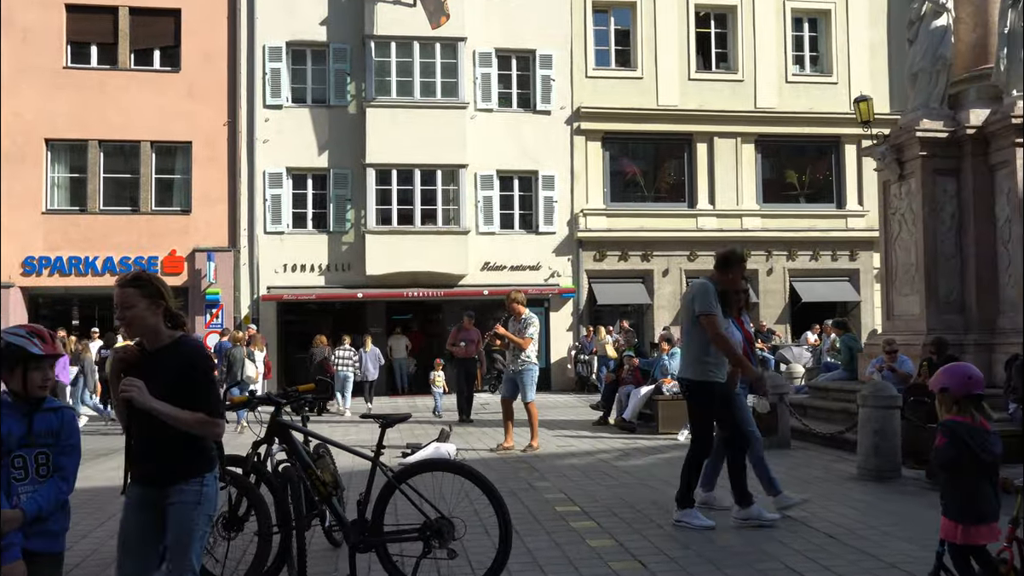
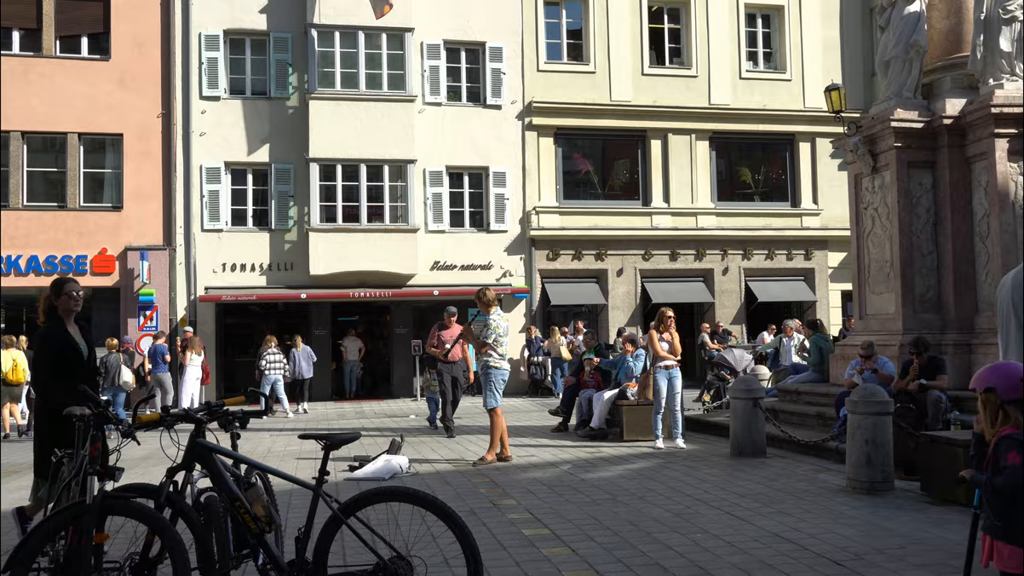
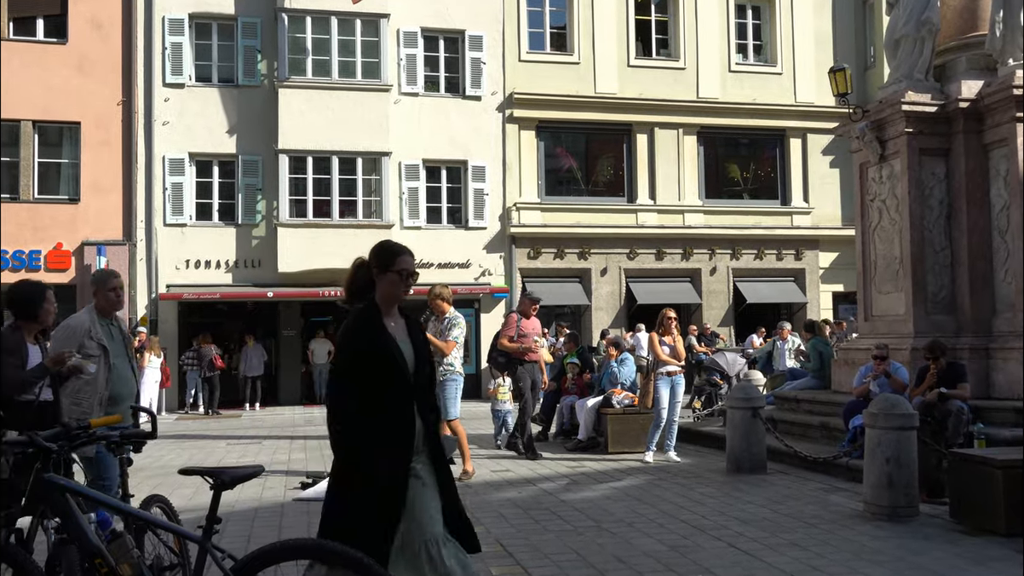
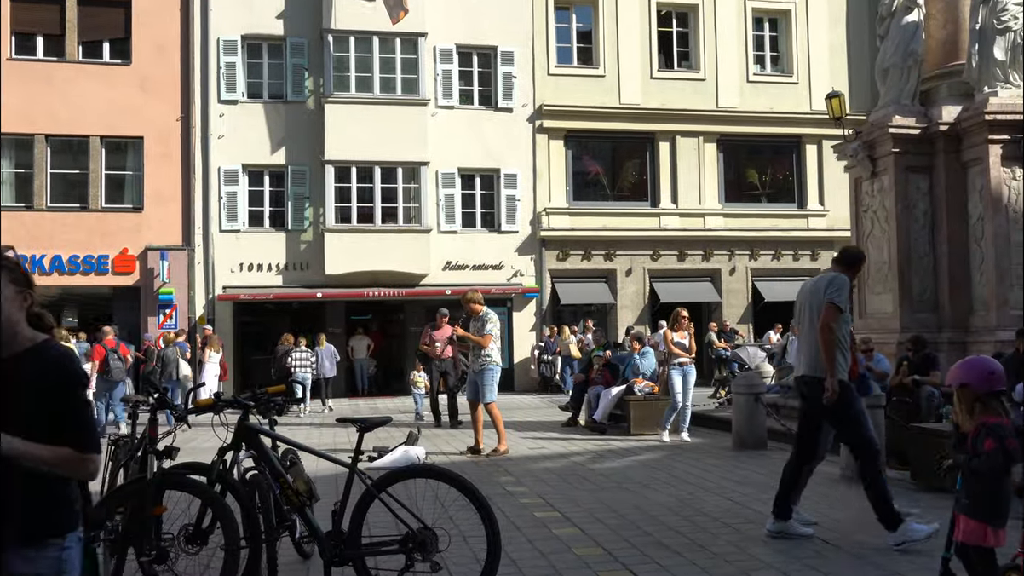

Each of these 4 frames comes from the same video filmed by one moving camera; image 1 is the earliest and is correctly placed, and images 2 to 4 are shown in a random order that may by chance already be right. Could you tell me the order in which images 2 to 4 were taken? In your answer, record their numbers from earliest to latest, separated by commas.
4, 2, 3
